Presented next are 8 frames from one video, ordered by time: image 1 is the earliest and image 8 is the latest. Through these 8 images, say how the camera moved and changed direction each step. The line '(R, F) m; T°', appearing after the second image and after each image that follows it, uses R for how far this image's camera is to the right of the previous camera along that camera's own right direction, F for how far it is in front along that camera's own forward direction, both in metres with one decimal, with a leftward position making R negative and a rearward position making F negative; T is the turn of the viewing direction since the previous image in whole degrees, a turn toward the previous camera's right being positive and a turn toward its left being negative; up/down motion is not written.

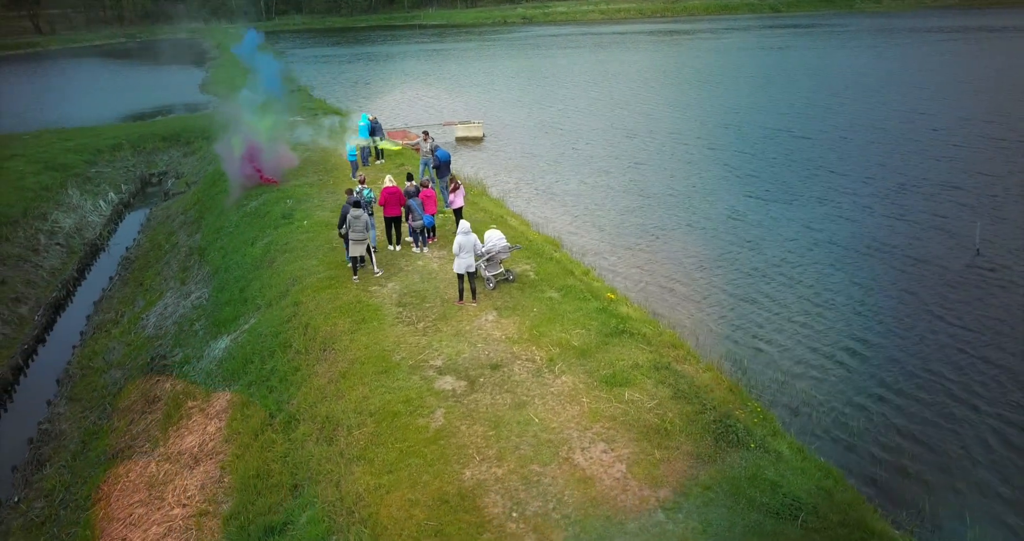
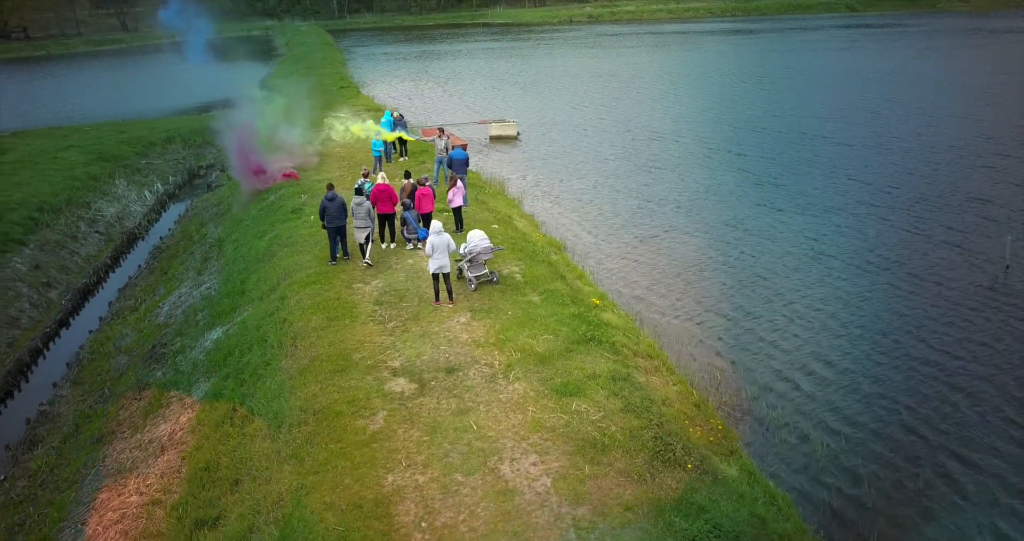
(+2.2, +0.5) m; -5°
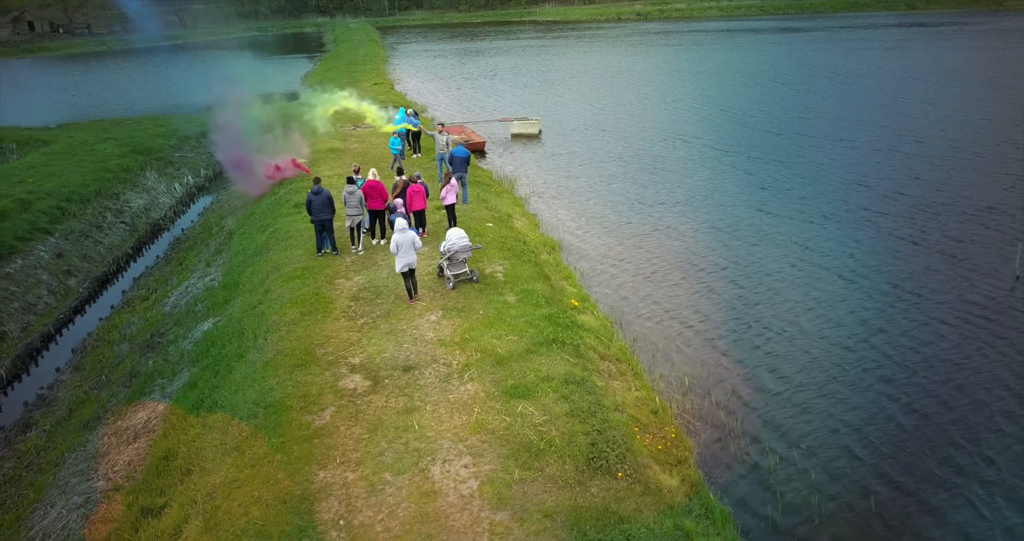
(+1.8, +0.2) m; -4°
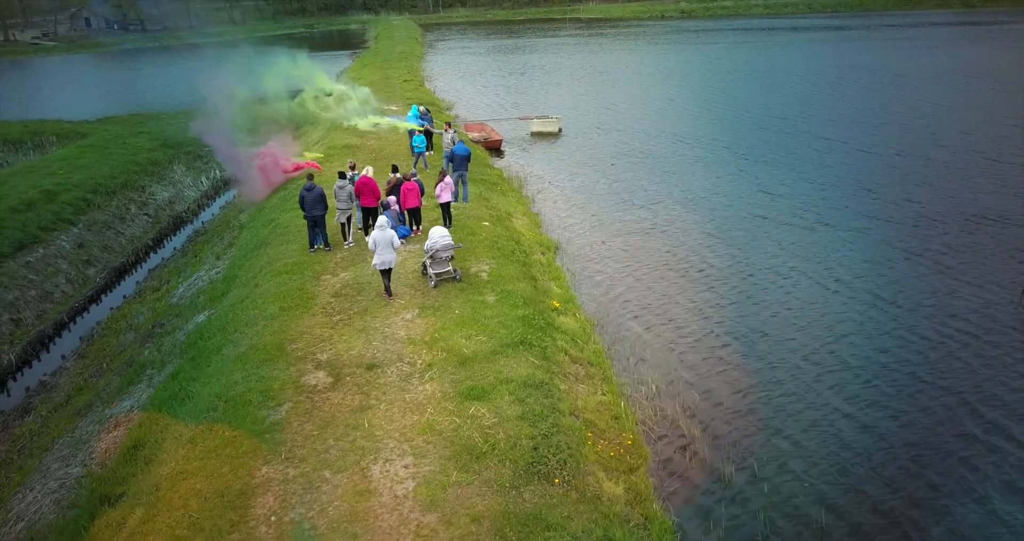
(+1.6, +0.1) m; -3°
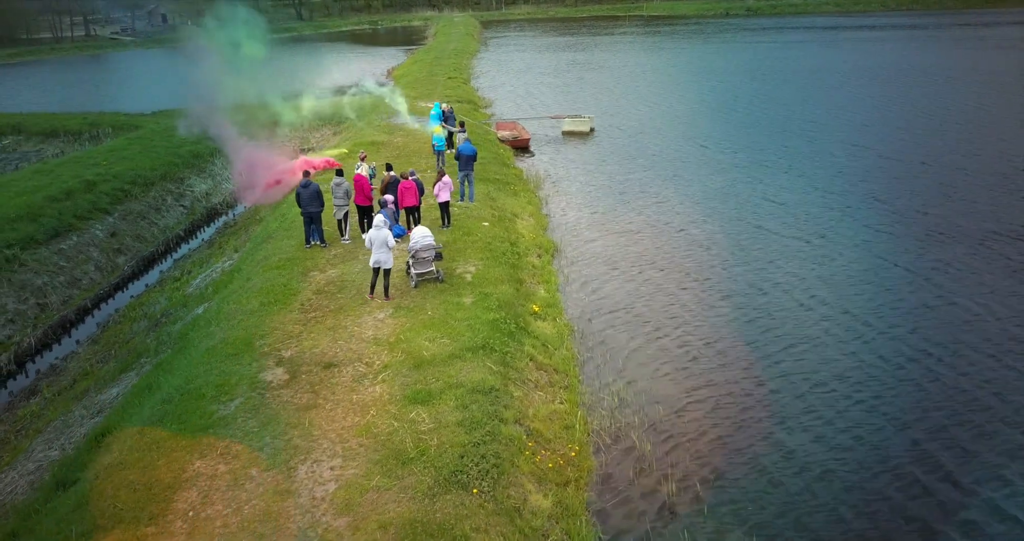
(+2.1, +0.3) m; -5°
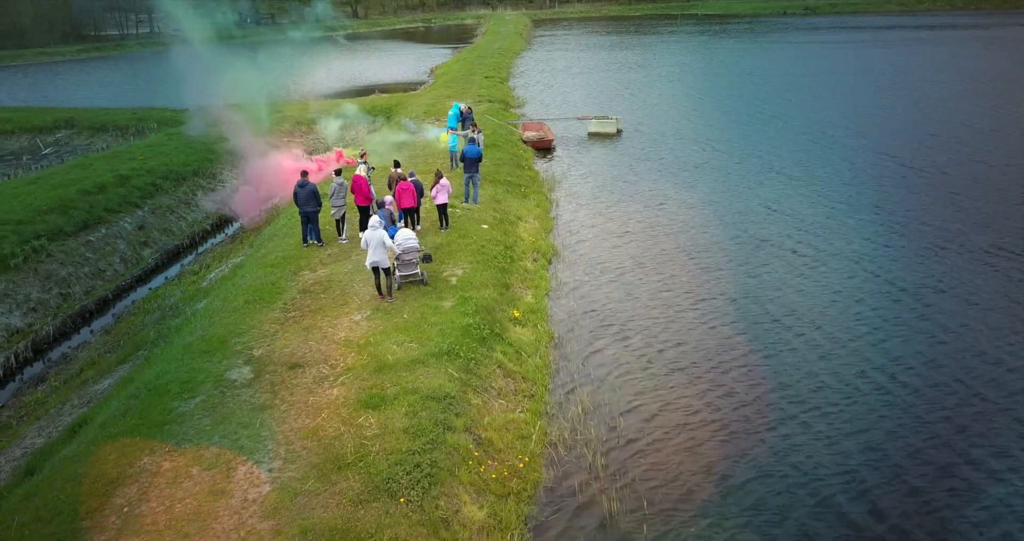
(+1.8, +0.2) m; -4°
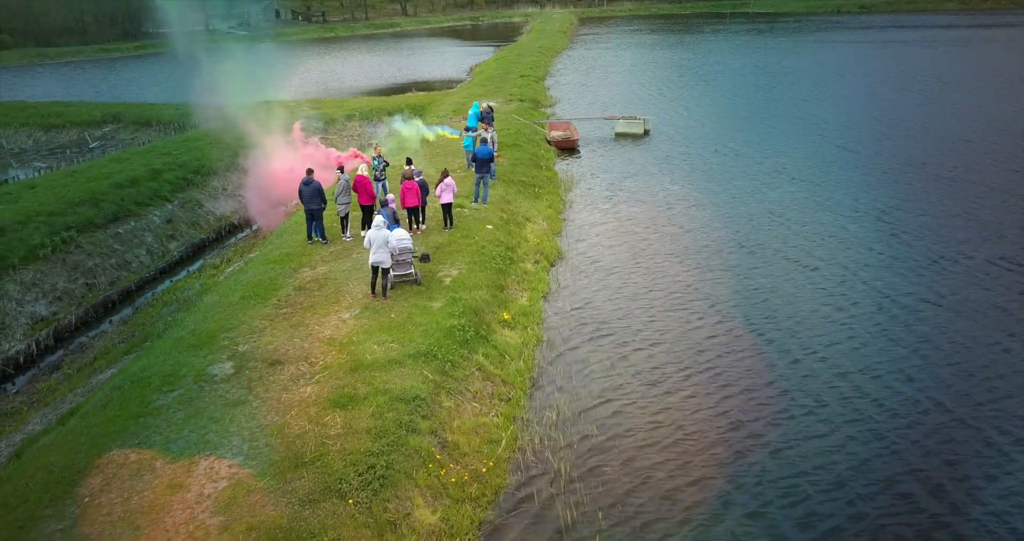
(+1.4, +0.1) m; -3°
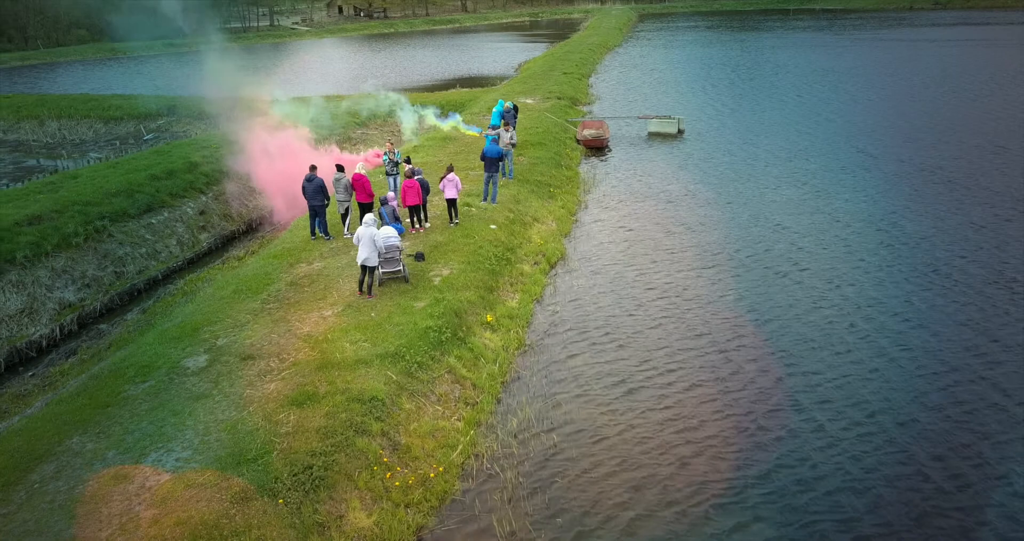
(+1.8, +0.3) m; -4°
